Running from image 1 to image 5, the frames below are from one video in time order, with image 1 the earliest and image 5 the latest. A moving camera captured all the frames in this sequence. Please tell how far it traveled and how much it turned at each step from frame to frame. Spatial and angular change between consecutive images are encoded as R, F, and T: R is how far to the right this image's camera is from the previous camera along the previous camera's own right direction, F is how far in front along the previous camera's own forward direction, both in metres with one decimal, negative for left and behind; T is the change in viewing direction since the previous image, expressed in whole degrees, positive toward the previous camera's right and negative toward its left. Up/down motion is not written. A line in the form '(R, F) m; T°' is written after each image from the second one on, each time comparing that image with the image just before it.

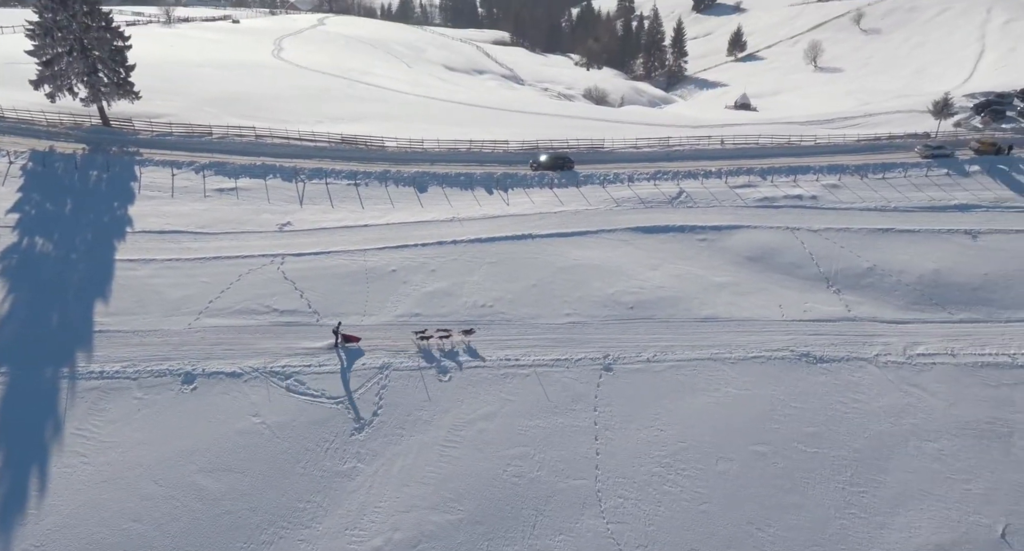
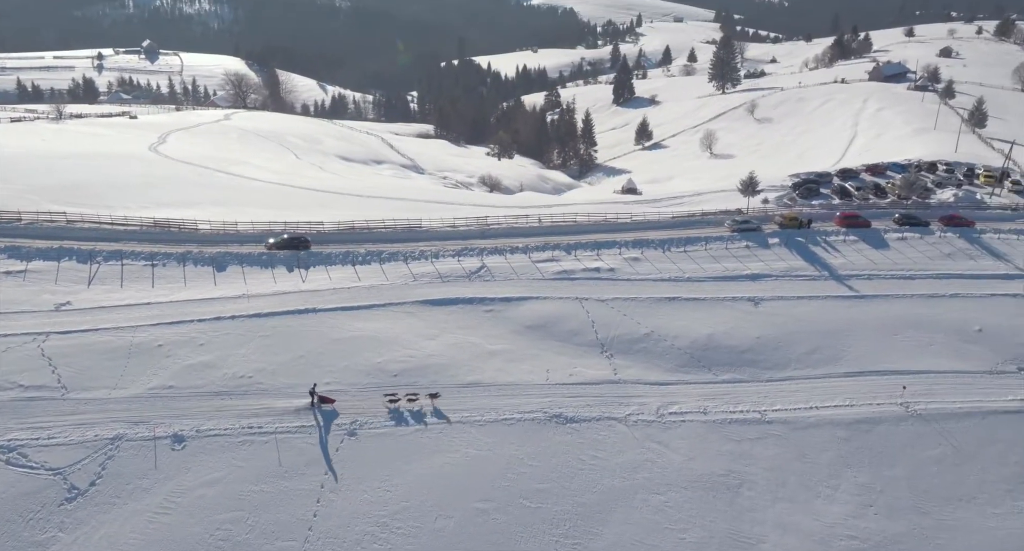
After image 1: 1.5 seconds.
(+5.6, -1.1) m; +3°
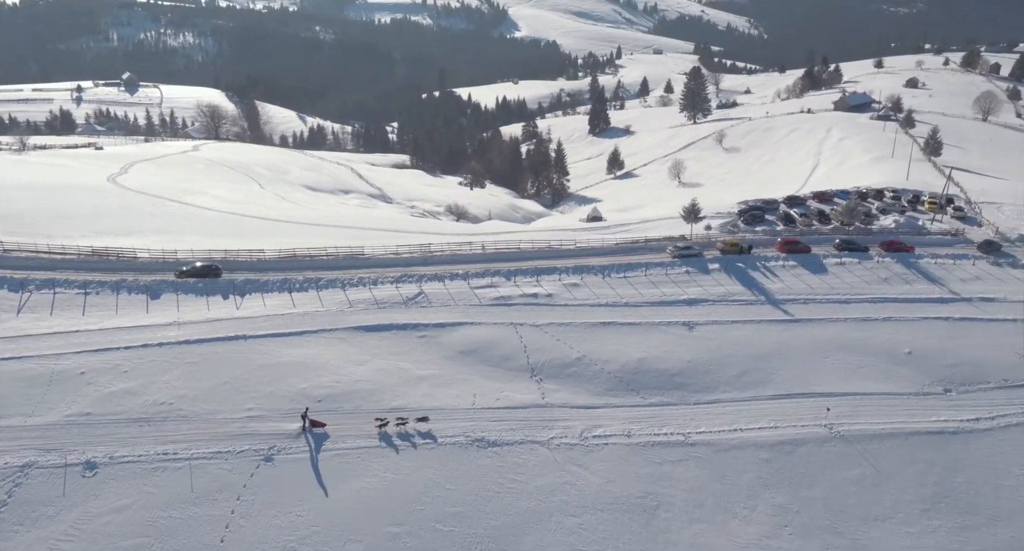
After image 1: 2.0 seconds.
(+1.8, -0.3) m; +1°
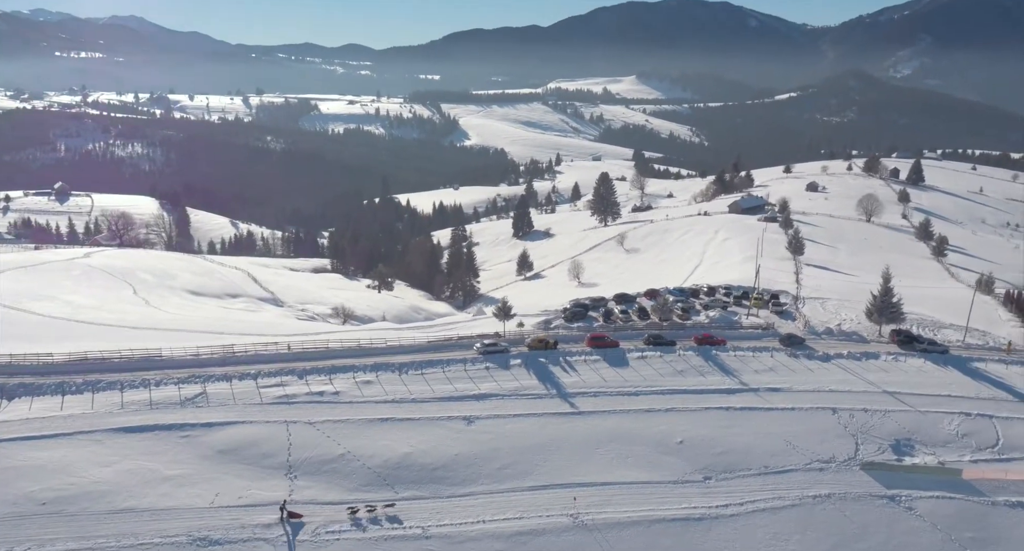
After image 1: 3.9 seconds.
(+6.7, -1.1) m; +4°
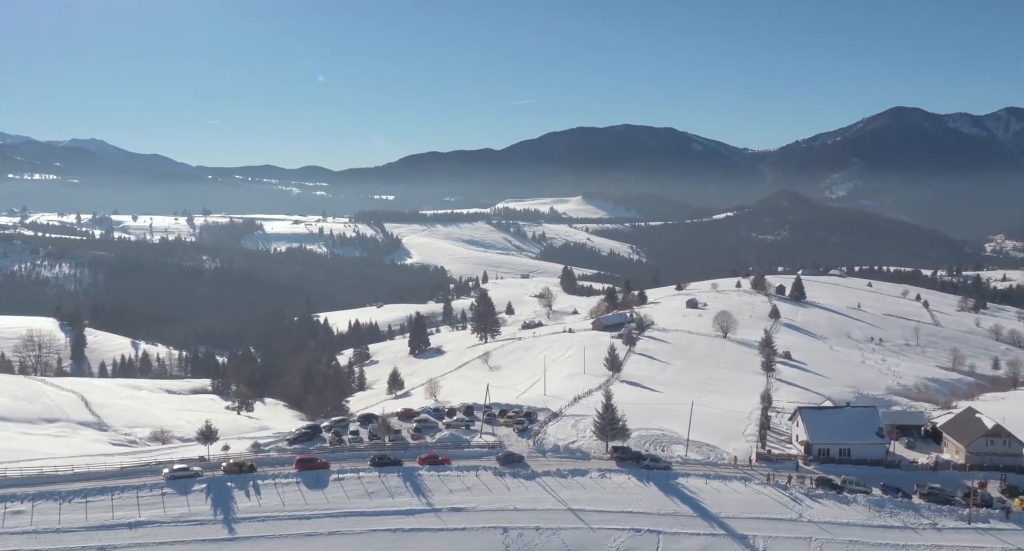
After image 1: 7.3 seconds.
(+11.7, -1.3) m; +4°
